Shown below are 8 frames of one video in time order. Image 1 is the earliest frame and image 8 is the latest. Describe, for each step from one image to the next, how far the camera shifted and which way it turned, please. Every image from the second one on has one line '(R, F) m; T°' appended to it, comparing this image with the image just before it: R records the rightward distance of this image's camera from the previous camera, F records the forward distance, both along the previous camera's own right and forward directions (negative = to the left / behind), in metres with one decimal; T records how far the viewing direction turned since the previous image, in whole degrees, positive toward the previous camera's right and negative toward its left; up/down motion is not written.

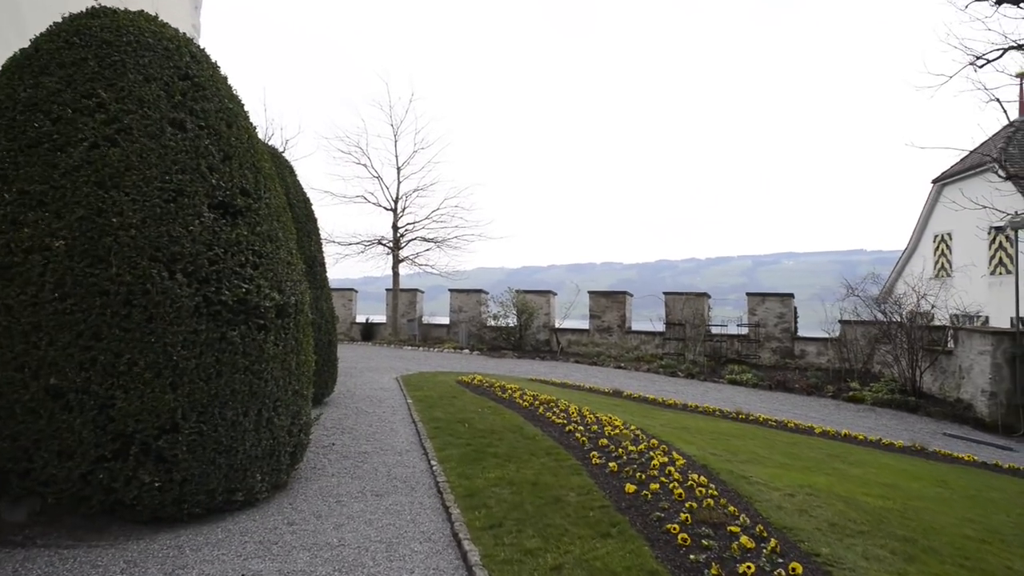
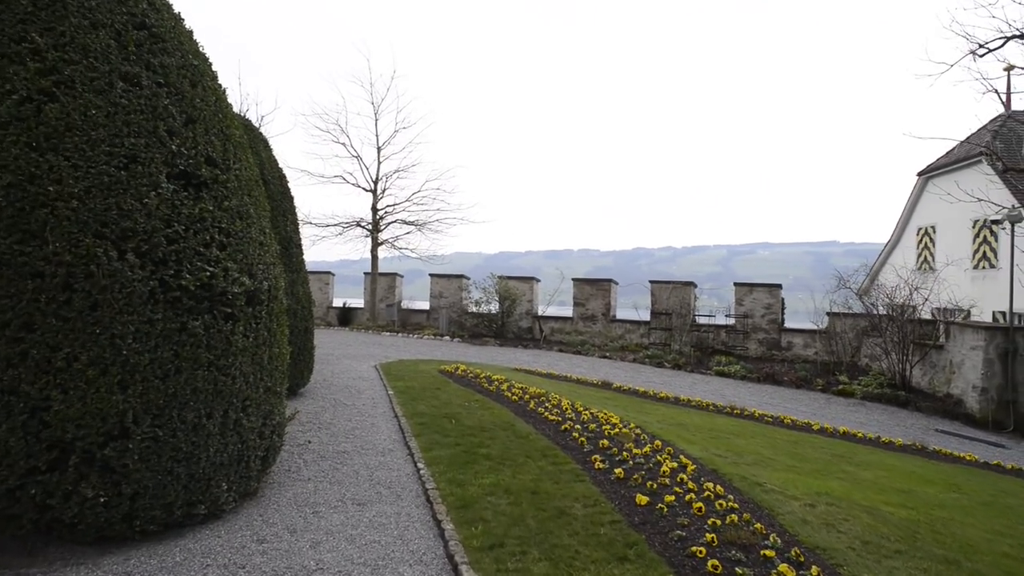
(-0.1, +0.5) m; +2°
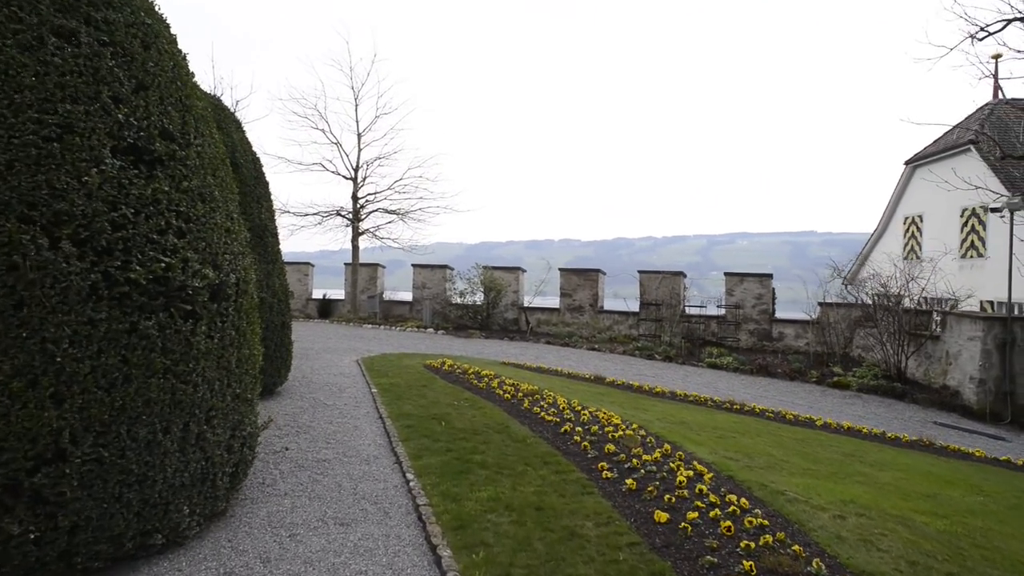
(-0.1, +0.5) m; +2°
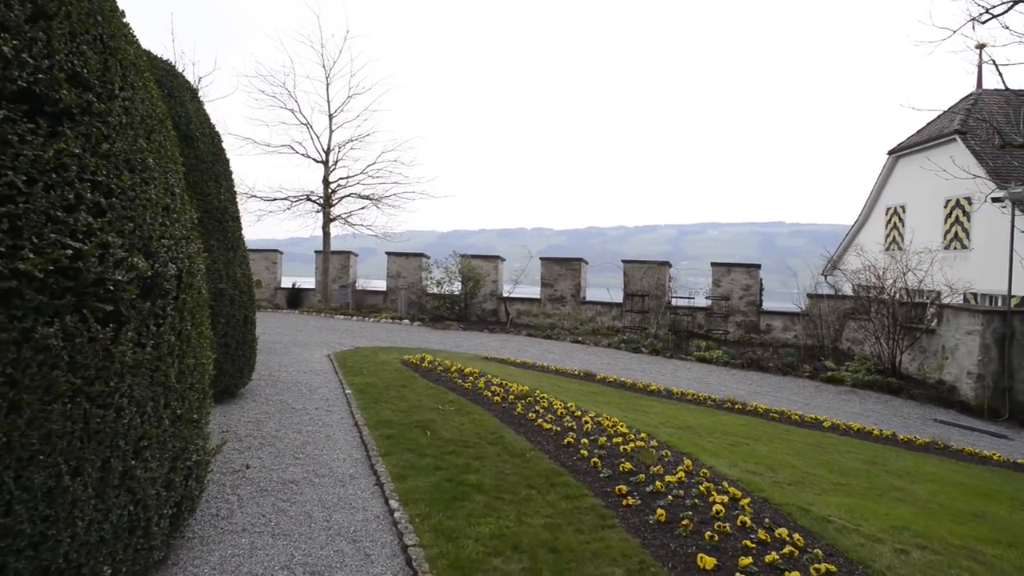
(-0.2, +0.7) m; +2°
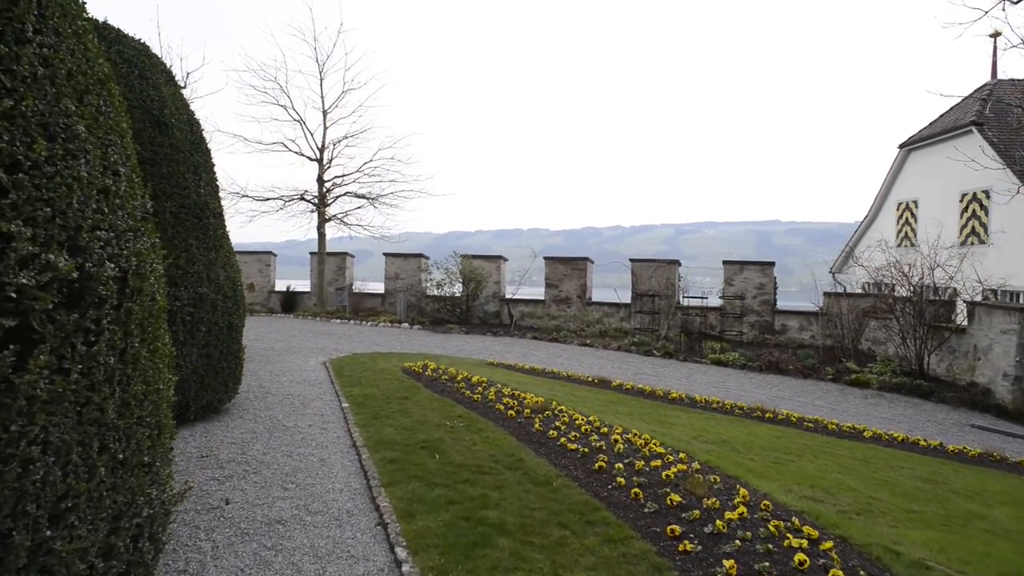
(-0.1, +0.7) m; 0°
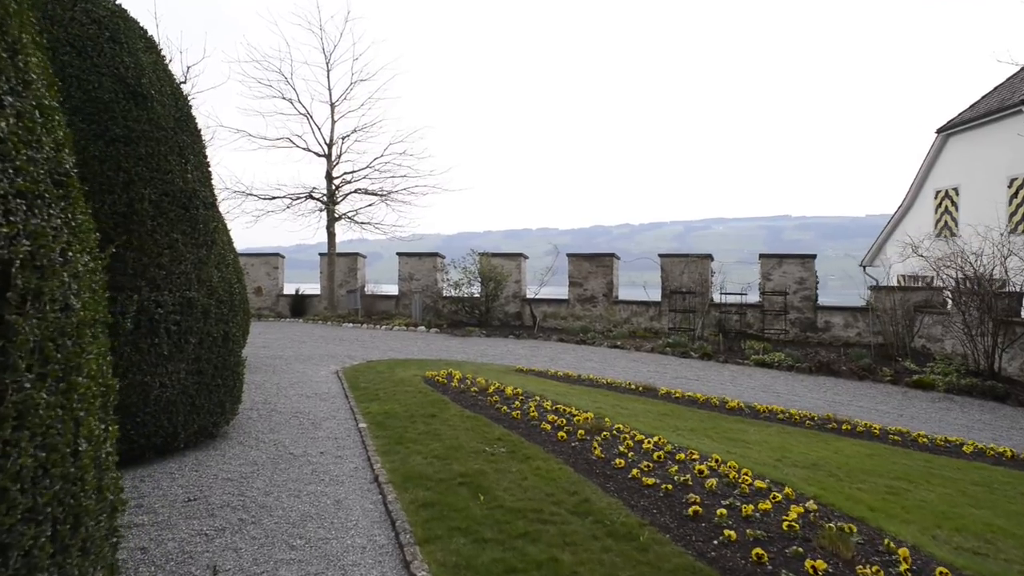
(-0.3, +0.9) m; -1°
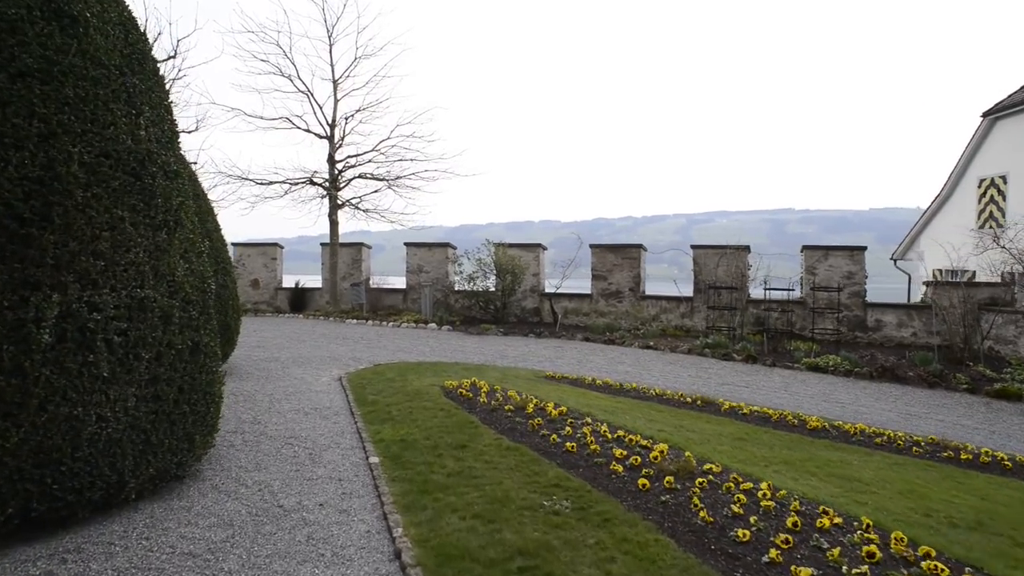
(-0.3, +1.2) m; 0°
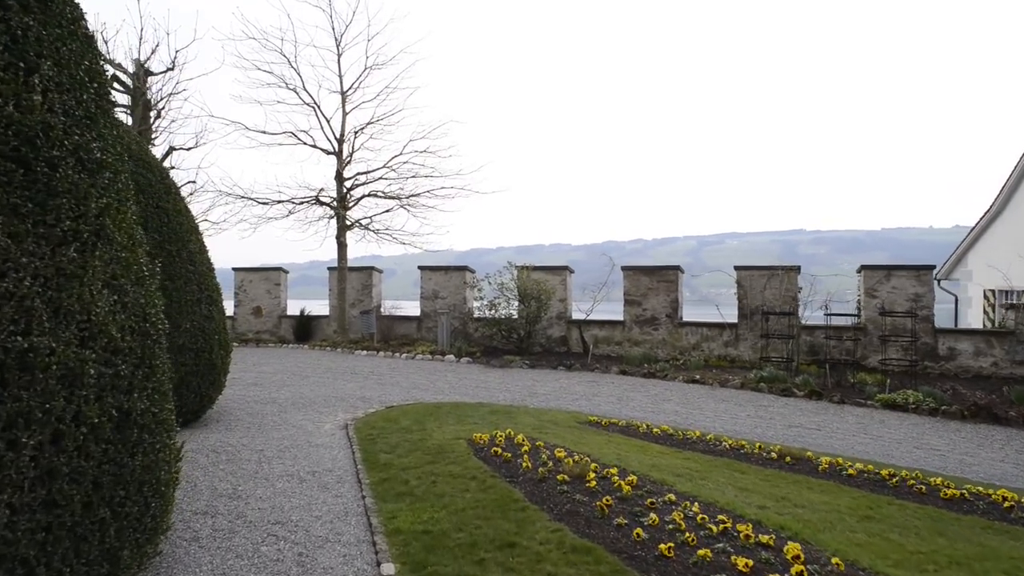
(-0.3, +1.3) m; -1°
